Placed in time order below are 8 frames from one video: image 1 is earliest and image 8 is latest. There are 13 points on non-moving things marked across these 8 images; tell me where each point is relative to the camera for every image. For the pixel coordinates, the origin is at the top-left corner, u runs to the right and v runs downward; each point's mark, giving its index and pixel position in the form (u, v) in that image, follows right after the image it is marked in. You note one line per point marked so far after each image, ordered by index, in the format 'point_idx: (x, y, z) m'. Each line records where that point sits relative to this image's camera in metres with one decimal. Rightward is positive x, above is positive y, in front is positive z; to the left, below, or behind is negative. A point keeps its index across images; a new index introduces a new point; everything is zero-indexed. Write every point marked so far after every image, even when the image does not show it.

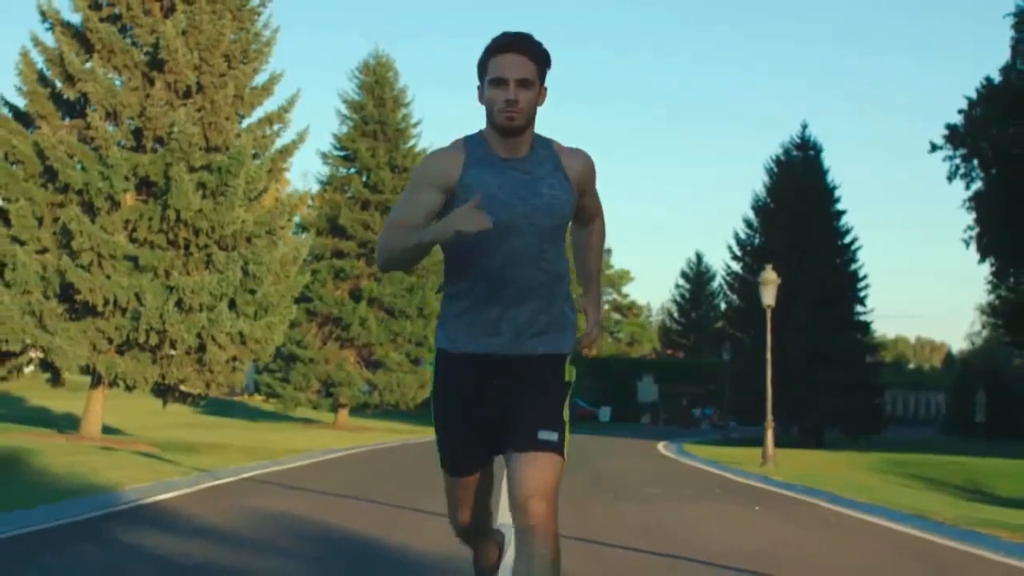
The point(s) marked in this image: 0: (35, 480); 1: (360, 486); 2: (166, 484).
0: (-5.9, -2.4, +17.3) m
1: (-1.7, -2.4, +16.7) m
2: (-4.1, -2.3, +16.2) m
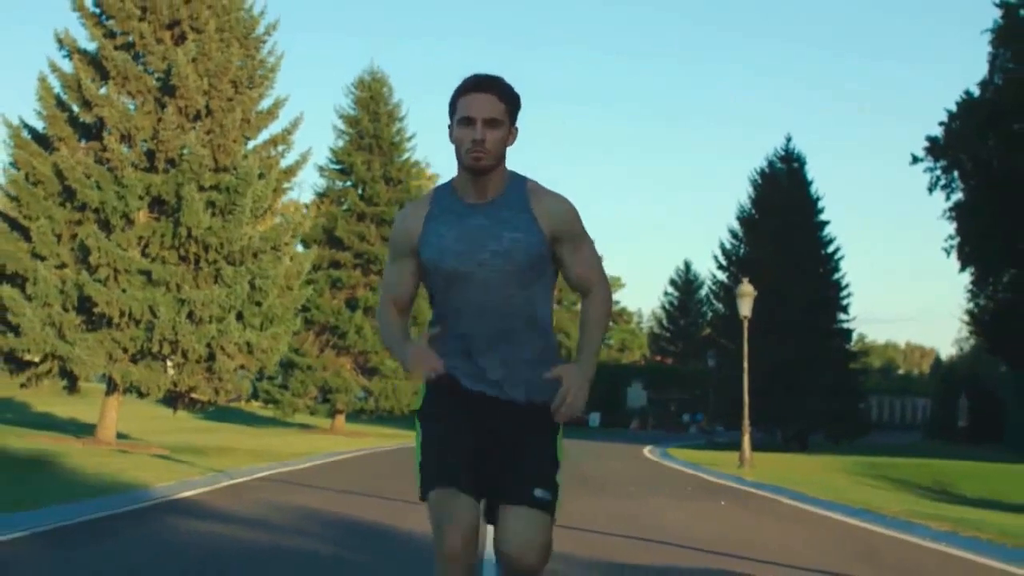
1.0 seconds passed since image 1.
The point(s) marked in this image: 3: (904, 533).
0: (-6.0, -2.6, +19.0) m
1: (-1.9, -2.6, +18.4) m
2: (-4.2, -2.5, +17.9) m
3: (+4.2, -2.6, +14.7) m
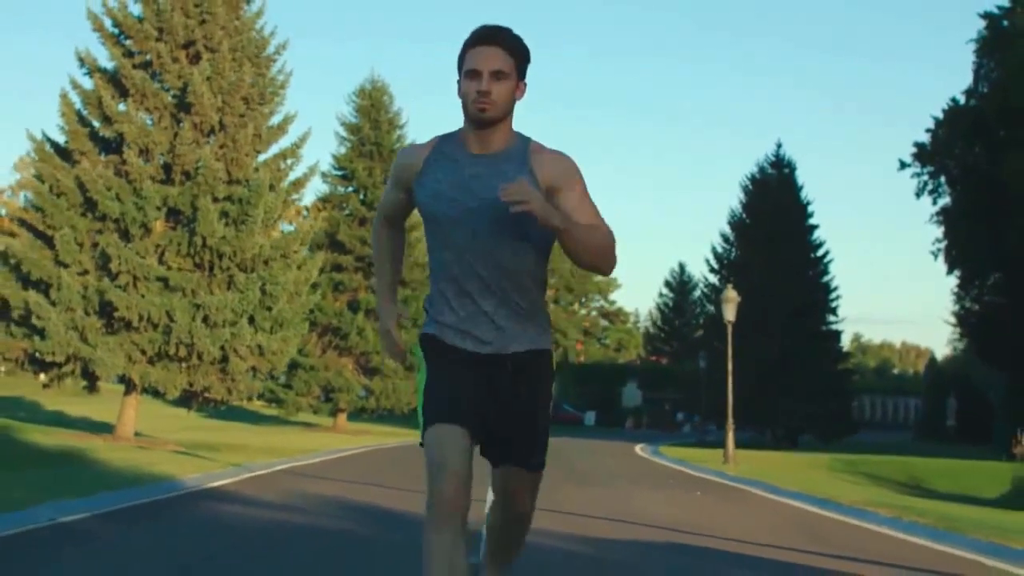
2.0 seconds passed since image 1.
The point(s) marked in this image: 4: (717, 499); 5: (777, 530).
0: (-6.1, -2.7, +20.7) m
1: (-1.9, -2.8, +20.2) m
2: (-4.2, -2.7, +19.7) m
3: (+4.1, -2.7, +16.4) m
4: (+2.9, -2.9, +18.7) m
5: (+2.9, -2.6, +14.5) m
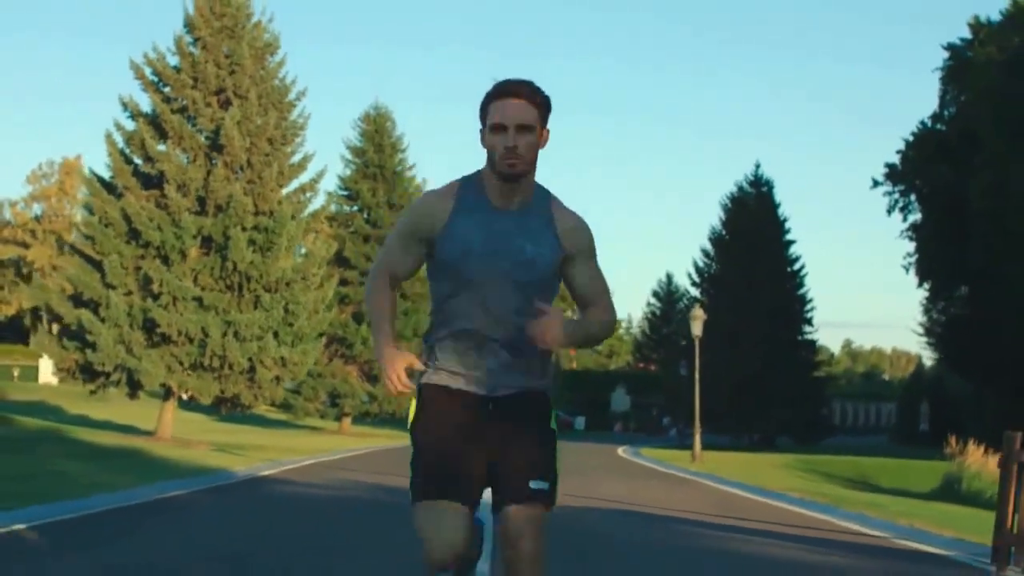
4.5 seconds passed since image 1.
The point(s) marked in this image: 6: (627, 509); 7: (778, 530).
0: (-6.3, -3.2, +24.9) m
1: (-2.1, -3.2, +24.4) m
2: (-4.4, -3.1, +23.9) m
3: (+3.9, -3.2, +20.7) m
4: (+2.7, -3.4, +23.0) m
5: (+2.7, -3.0, +18.8) m
6: (+1.6, -2.9, +18.3) m
7: (+3.0, -2.7, +15.7) m
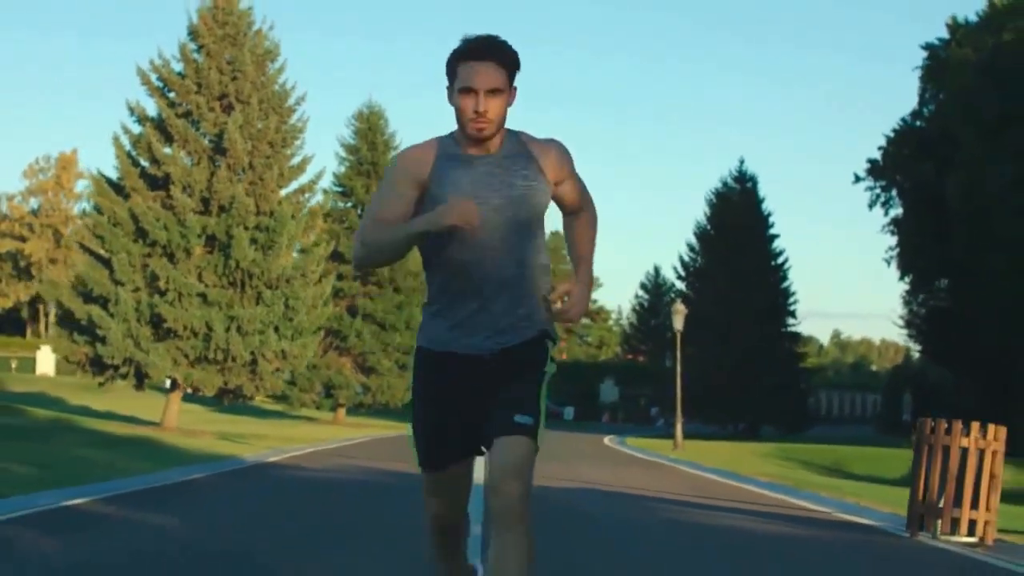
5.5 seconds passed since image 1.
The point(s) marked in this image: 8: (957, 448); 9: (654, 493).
0: (-6.5, -3.2, +26.6) m
1: (-2.3, -3.2, +26.2) m
2: (-4.6, -3.1, +25.6) m
3: (+3.8, -3.2, +22.5) m
4: (+2.6, -3.4, +24.8) m
5: (+2.6, -3.0, +20.6) m
6: (+1.4, -3.0, +20.1) m
7: (+2.9, -2.8, +17.5) m
8: (+4.2, -1.5, +13.2) m
9: (+2.0, -2.9, +19.4) m
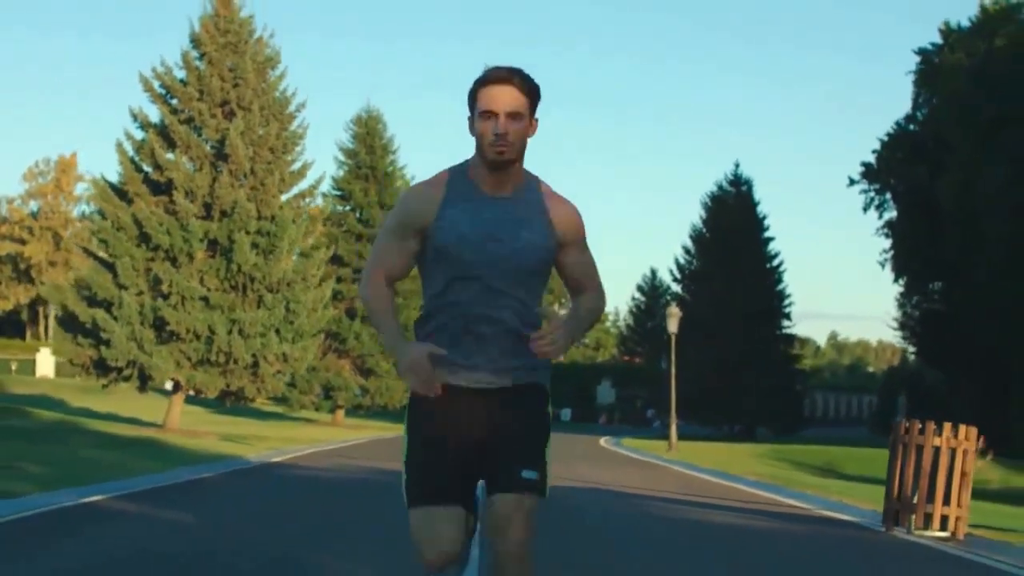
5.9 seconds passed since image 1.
0: (-6.5, -3.2, +27.3) m
1: (-2.3, -3.3, +26.8) m
2: (-4.6, -3.2, +26.2) m
3: (+3.7, -3.3, +23.1) m
4: (+2.5, -3.4, +25.4) m
5: (+2.5, -3.1, +21.2) m
6: (+1.4, -3.0, +20.7) m
7: (+2.9, -2.8, +18.1) m
8: (+4.2, -1.6, +13.8) m
9: (+2.0, -3.0, +20.0) m
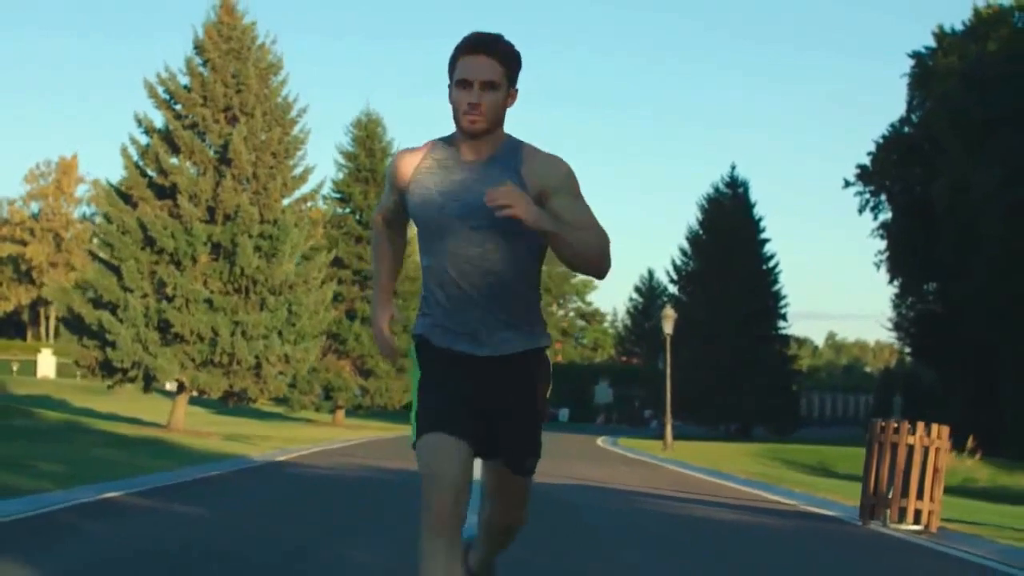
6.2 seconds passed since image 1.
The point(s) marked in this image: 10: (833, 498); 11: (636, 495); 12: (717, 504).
0: (-6.6, -3.3, +27.9) m
1: (-2.4, -3.3, +27.5) m
2: (-4.7, -3.2, +26.9) m
3: (+3.7, -3.3, +23.8) m
4: (+2.5, -3.5, +26.1) m
5: (+2.5, -3.2, +21.9) m
6: (+1.3, -3.1, +21.4) m
7: (+2.8, -2.9, +18.8) m
8: (+4.1, -1.7, +14.5) m
9: (+1.9, -3.0, +20.7) m
10: (+4.4, -2.9, +18.9) m
11: (+1.7, -2.9, +19.2) m
12: (+2.7, -2.8, +17.9) m
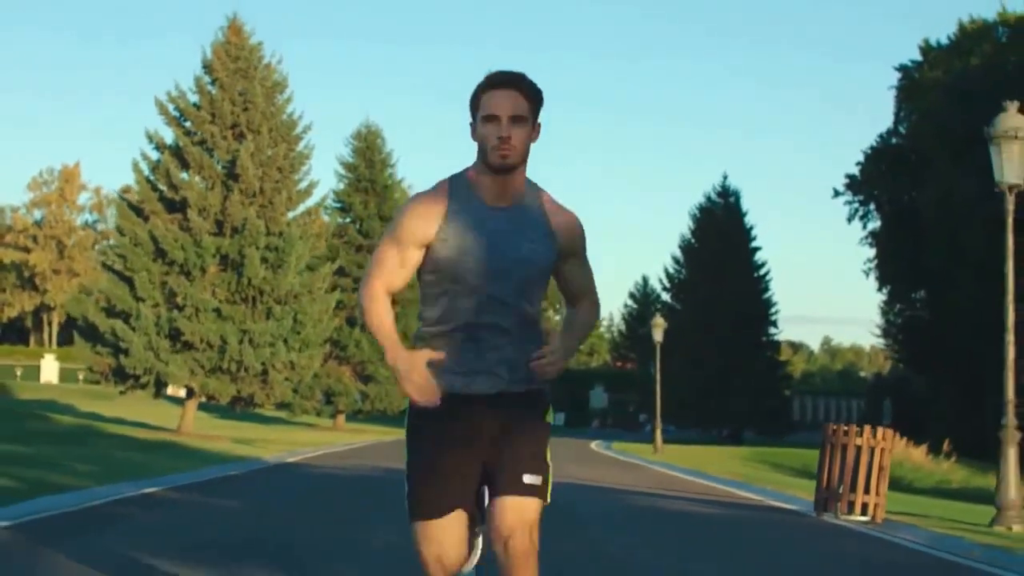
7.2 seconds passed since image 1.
0: (-6.7, -3.6, +29.6) m
1: (-2.5, -3.6, +29.1) m
2: (-4.8, -3.5, +28.6) m
3: (+3.6, -3.6, +25.5) m
4: (+2.4, -3.7, +27.8) m
5: (+2.4, -3.4, +23.5) m
6: (+1.3, -3.3, +23.0) m
7: (+2.8, -3.1, +20.4) m
8: (+4.1, -1.9, +16.2) m
9: (+1.9, -3.3, +22.4) m
10: (+4.3, -3.1, +20.5) m
11: (+1.6, -3.1, +20.8) m
12: (+2.6, -3.0, +19.6) m
